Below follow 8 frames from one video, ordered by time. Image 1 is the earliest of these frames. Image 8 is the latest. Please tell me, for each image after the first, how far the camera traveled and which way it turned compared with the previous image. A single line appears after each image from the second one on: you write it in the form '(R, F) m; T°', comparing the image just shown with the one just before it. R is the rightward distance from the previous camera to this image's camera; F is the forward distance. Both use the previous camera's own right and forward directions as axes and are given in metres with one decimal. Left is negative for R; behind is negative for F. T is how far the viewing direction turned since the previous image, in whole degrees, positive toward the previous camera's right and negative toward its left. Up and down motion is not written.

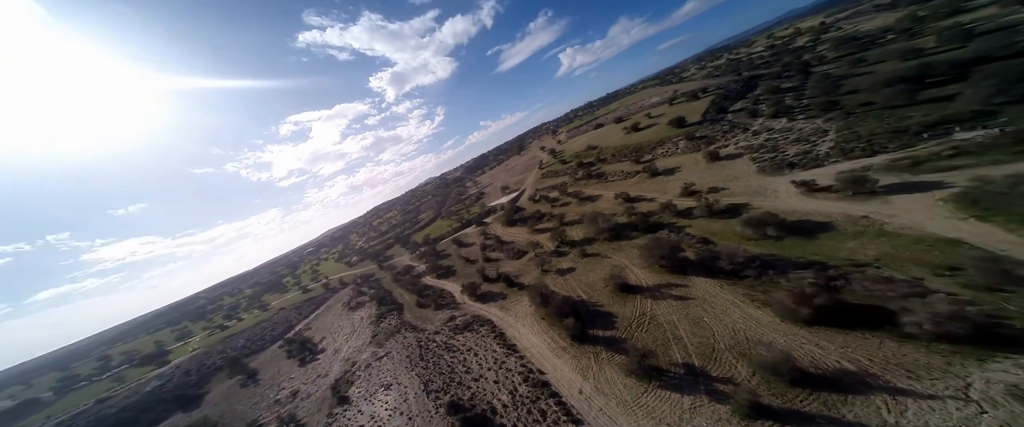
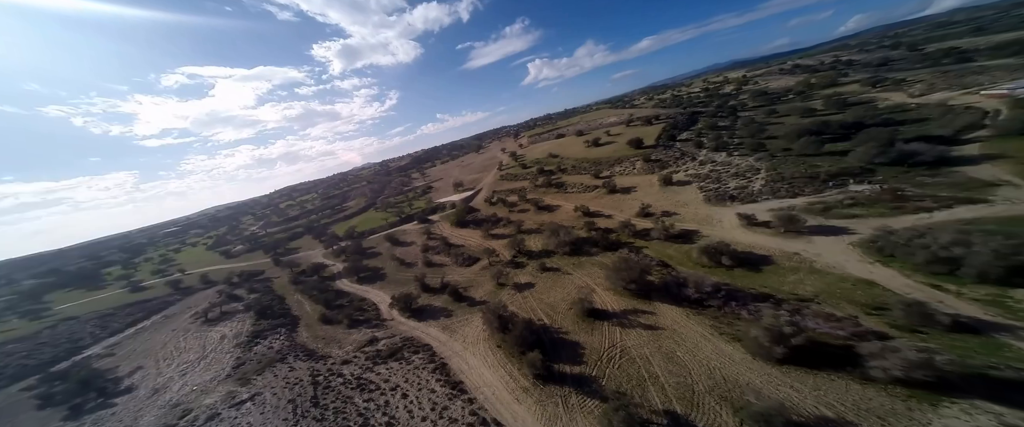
(-2.0, +5.0) m; +13°
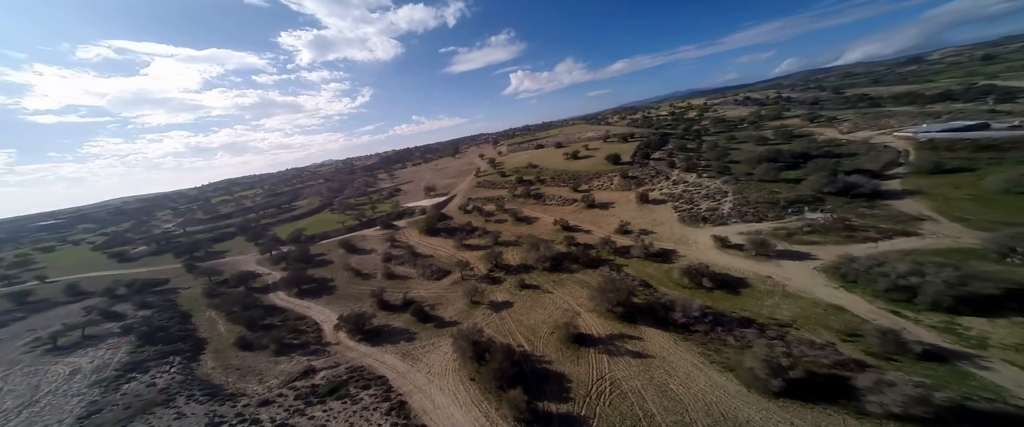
(-1.1, +2.8) m; +7°
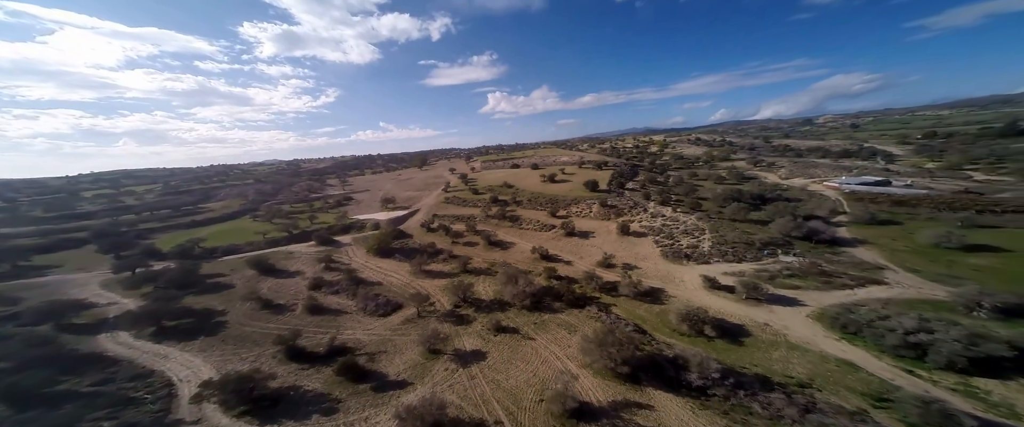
(-1.5, +5.3) m; +8°
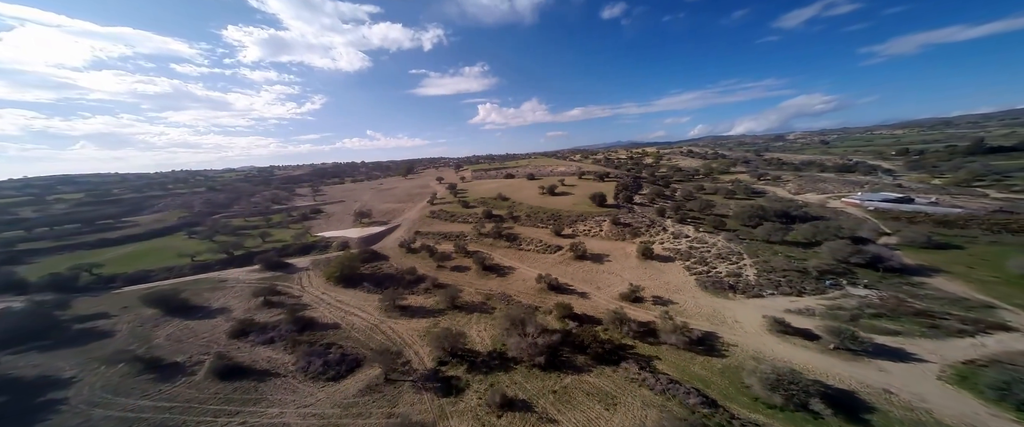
(-1.2, +6.5) m; +3°
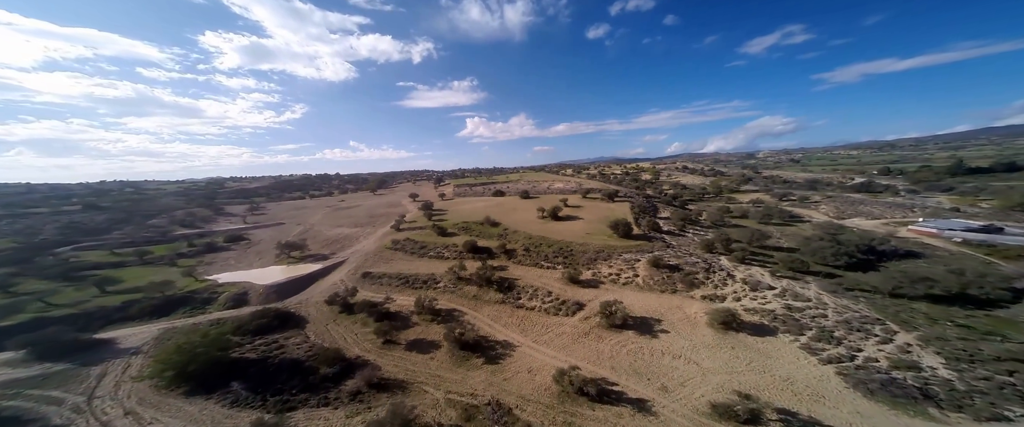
(-0.8, +12.0) m; +3°
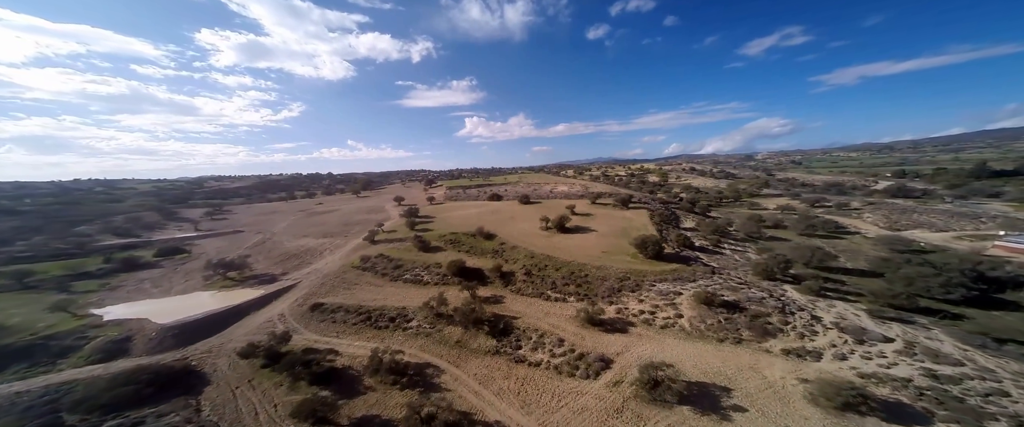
(+0.2, +7.0) m; 0°
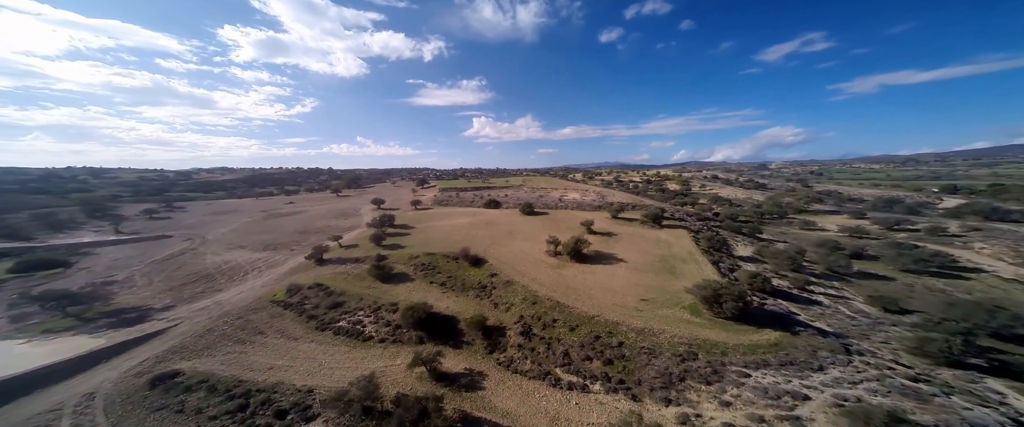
(+0.9, +9.3) m; -2°
